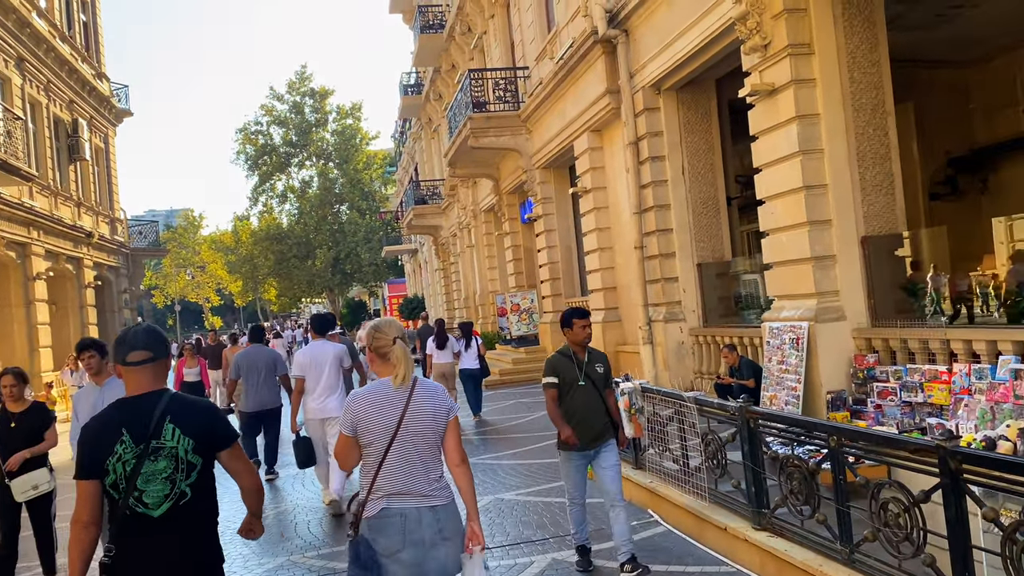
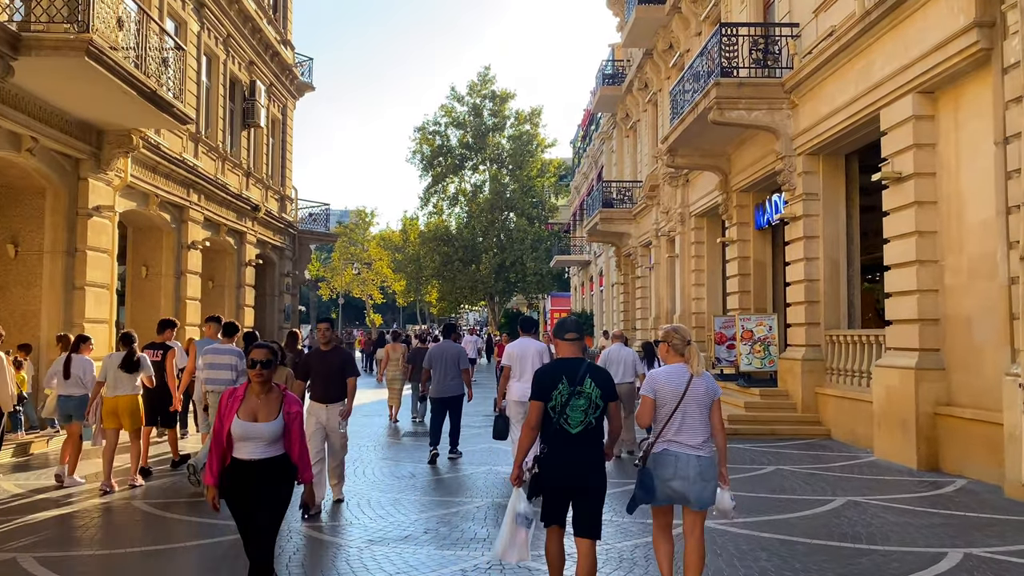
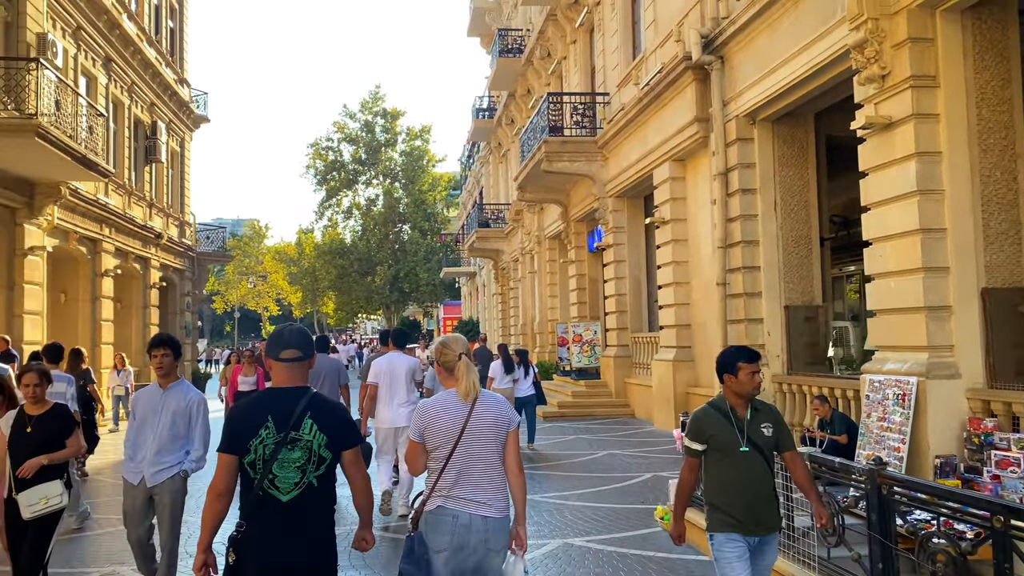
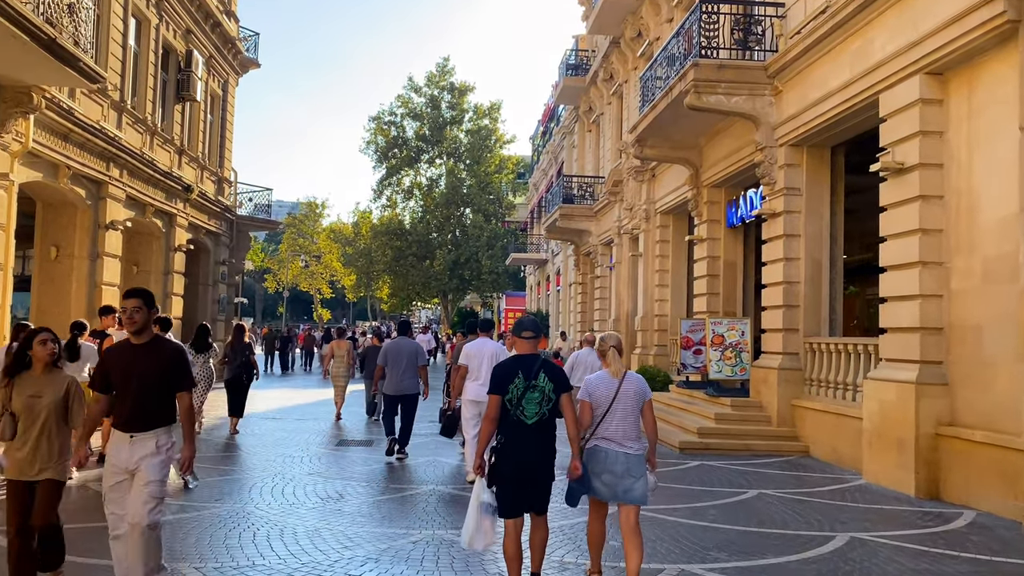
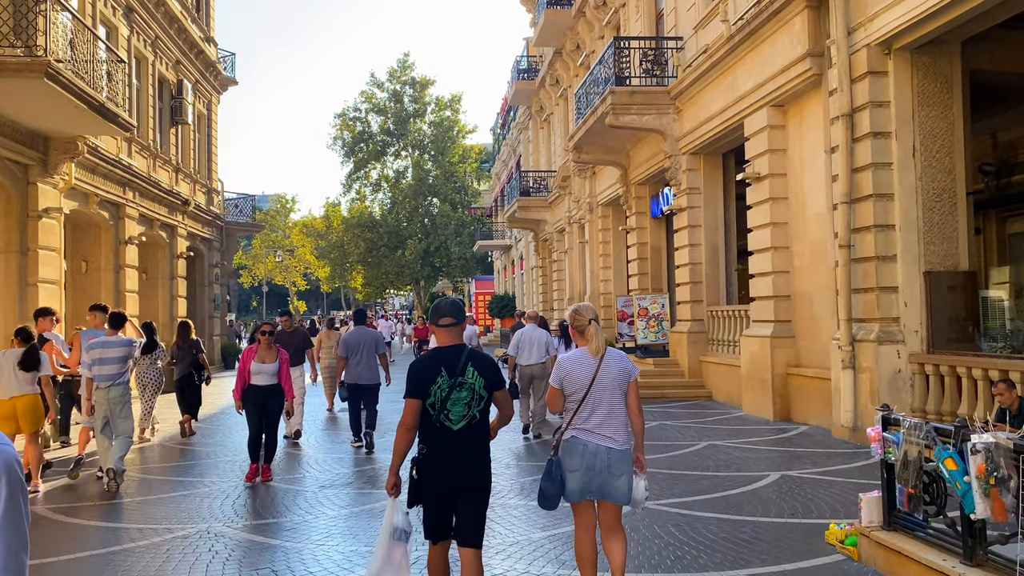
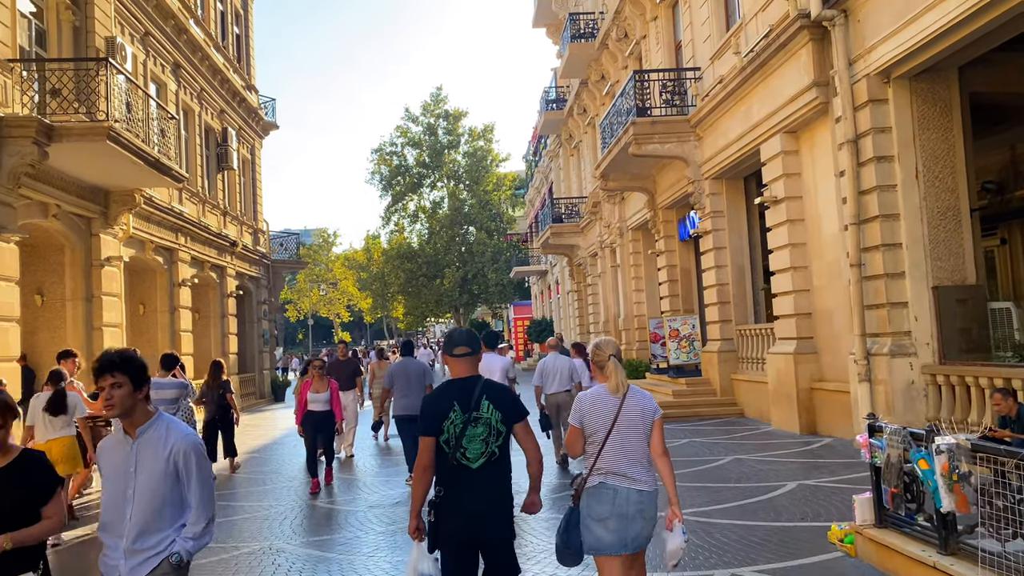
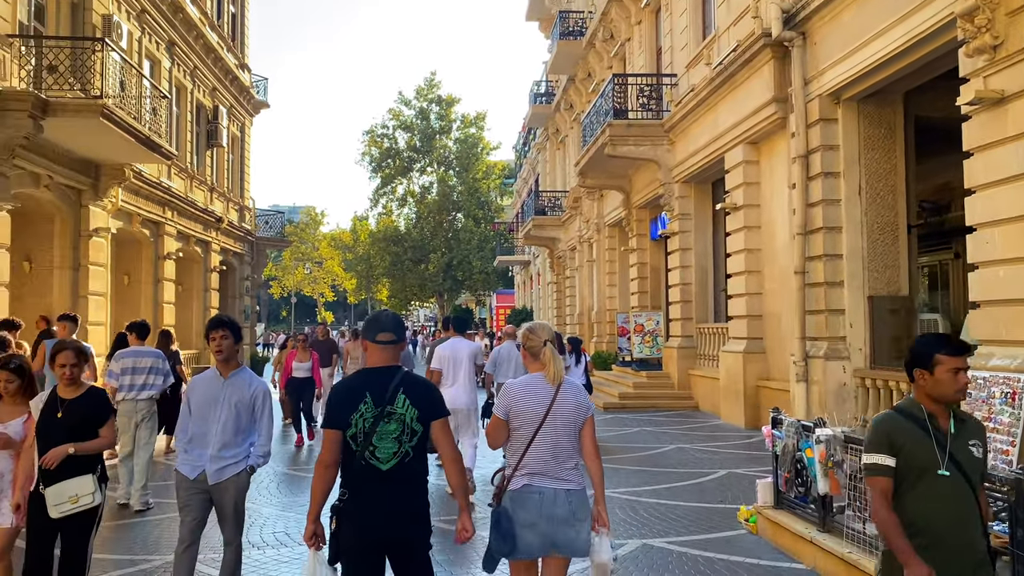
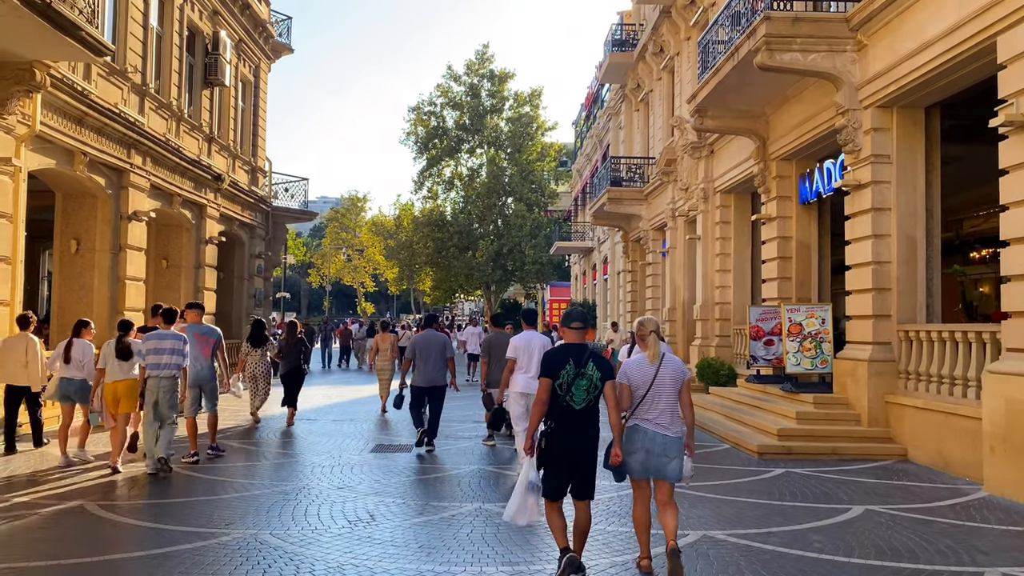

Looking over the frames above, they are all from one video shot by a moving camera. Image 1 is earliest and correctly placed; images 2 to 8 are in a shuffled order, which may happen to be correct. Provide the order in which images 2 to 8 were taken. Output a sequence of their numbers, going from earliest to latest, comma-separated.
3, 7, 6, 5, 2, 4, 8
